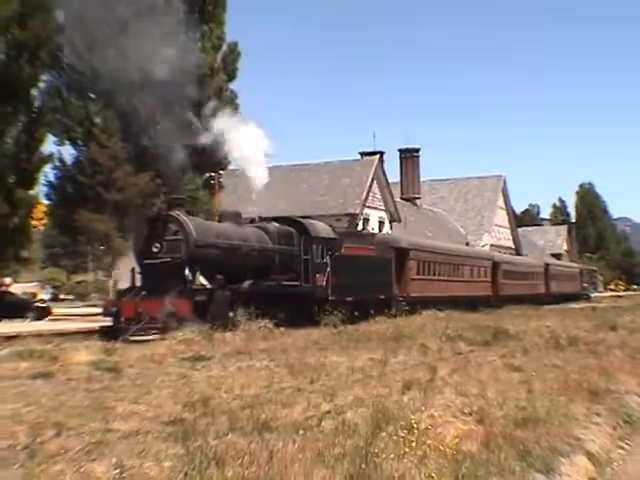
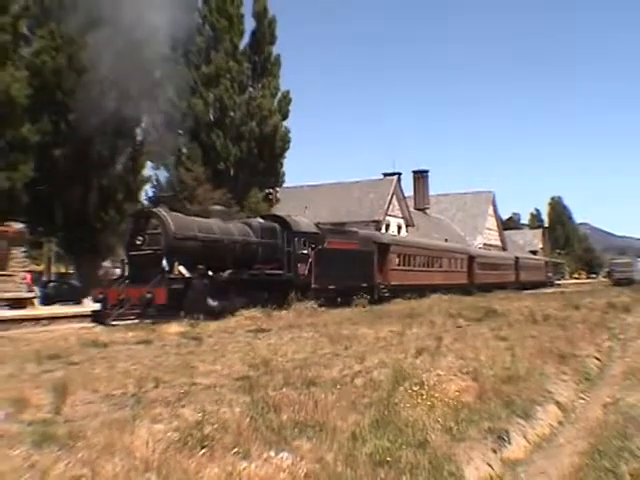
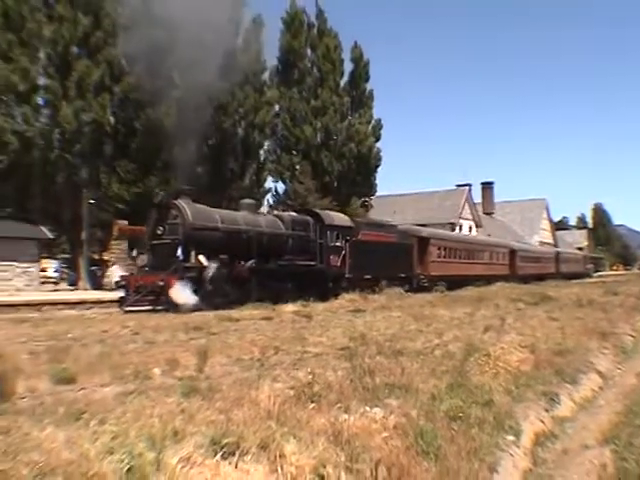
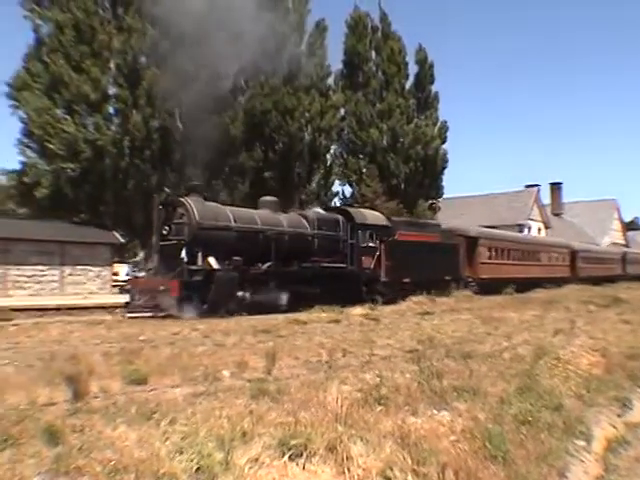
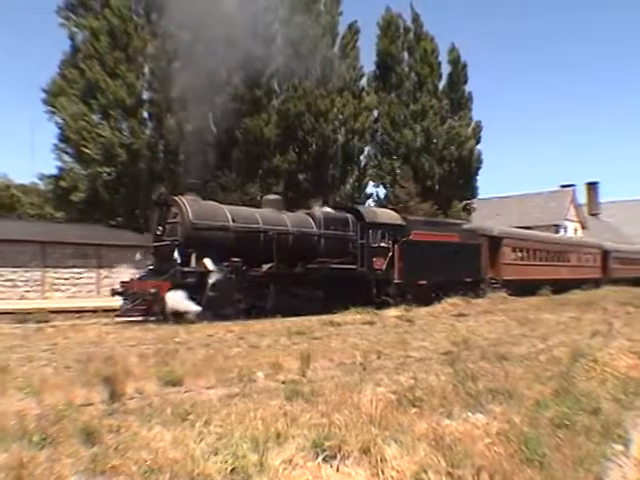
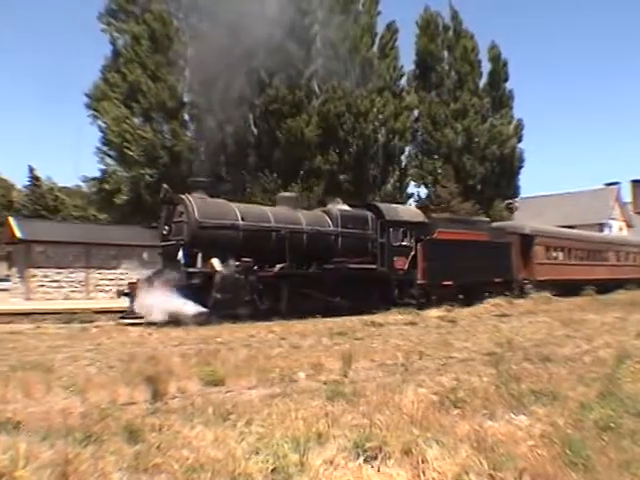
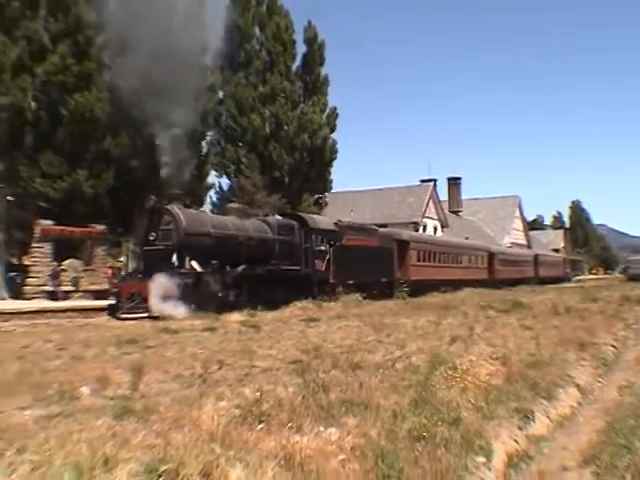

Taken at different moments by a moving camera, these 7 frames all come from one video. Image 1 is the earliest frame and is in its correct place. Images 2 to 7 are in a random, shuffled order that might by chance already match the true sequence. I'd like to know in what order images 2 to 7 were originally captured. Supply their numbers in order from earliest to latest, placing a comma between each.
2, 7, 3, 4, 5, 6
